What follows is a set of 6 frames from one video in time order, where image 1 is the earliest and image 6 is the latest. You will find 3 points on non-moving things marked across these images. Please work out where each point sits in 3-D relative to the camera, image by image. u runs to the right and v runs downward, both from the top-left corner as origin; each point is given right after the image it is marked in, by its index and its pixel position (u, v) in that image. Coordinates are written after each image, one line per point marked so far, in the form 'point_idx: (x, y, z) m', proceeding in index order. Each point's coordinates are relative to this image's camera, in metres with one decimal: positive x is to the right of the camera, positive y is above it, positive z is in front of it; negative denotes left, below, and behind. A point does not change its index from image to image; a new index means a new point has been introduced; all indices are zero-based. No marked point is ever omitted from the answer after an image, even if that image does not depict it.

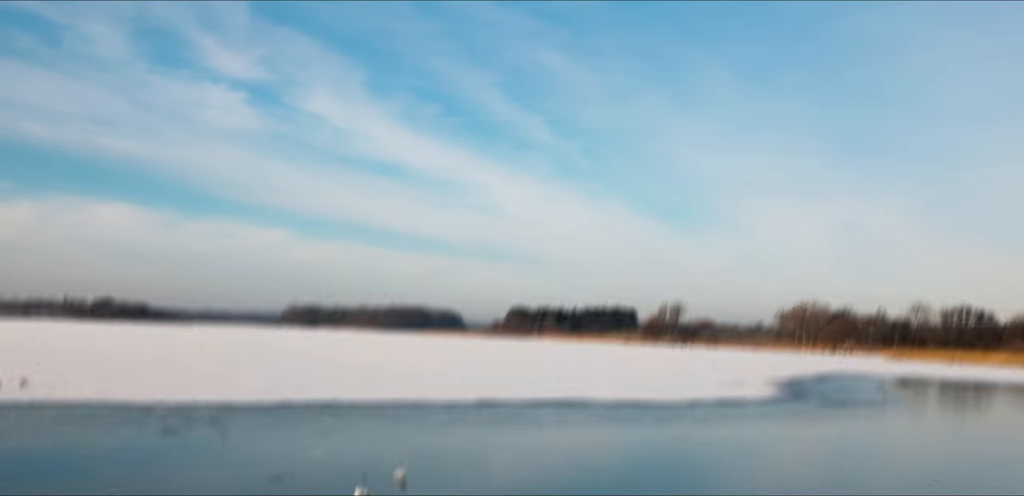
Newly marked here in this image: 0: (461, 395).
0: (-1.0, -2.7, +11.5) m
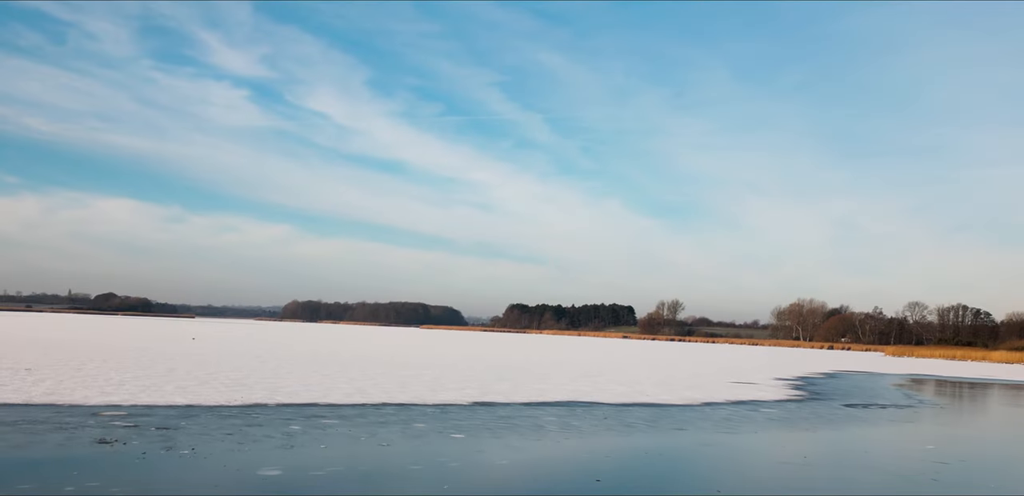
0: (-0.4, -3.0, +13.6) m
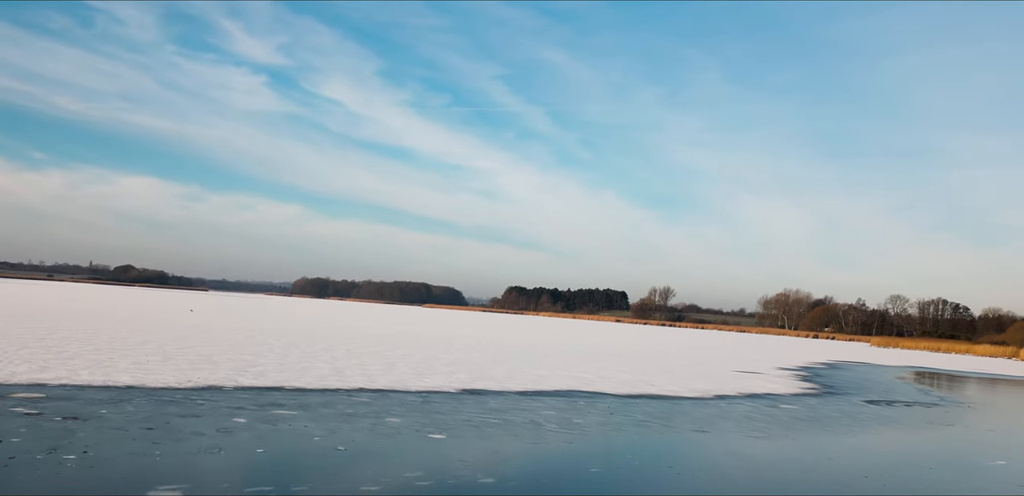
0: (-0.5, -2.4, +12.3) m
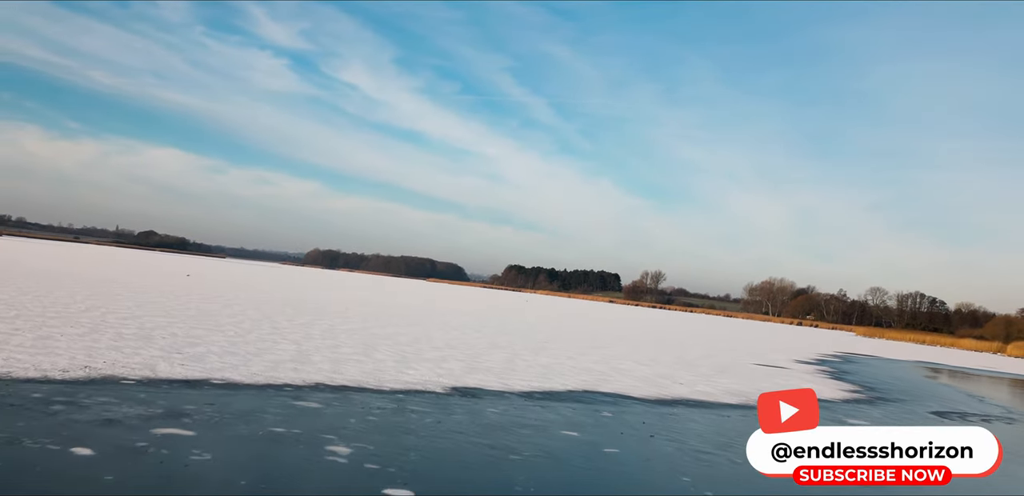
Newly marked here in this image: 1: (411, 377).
0: (-0.5, -1.9, +10.1) m
1: (-1.4, -1.7, +8.9) m
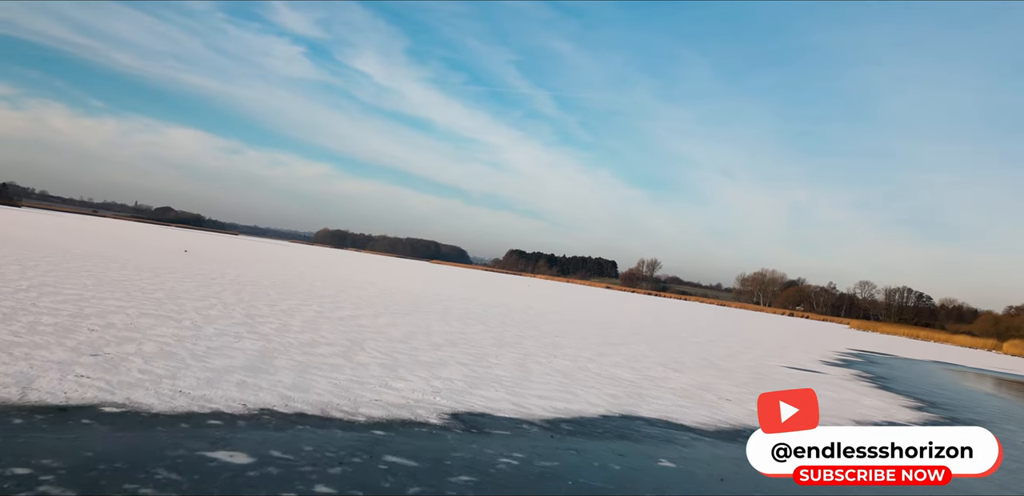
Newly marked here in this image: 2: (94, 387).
0: (-0.3, -1.6, +8.0) m
1: (-1.2, -1.5, +6.8) m
2: (-3.4, -1.1, +5.3) m
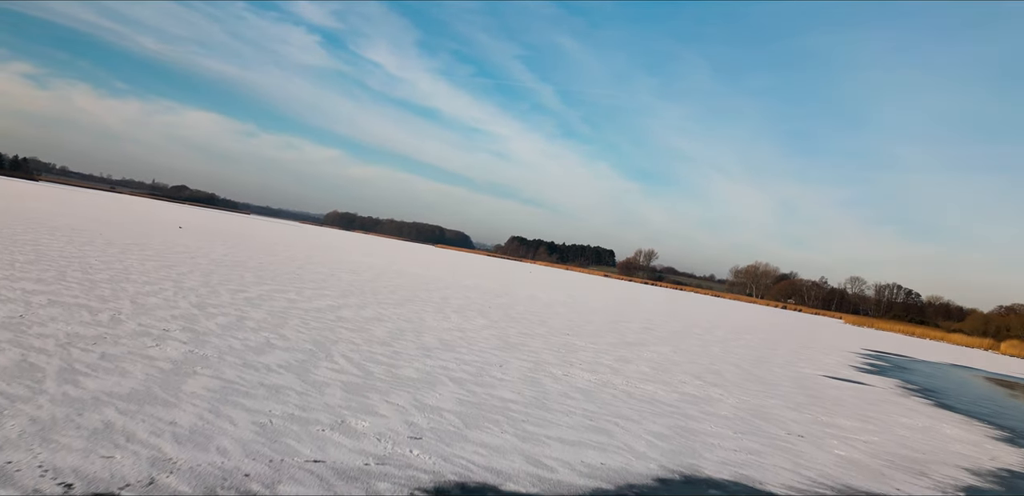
0: (-0.2, -1.5, +5.6) m
1: (-1.1, -1.3, +4.5) m
2: (-3.3, -0.9, +3.0) m
